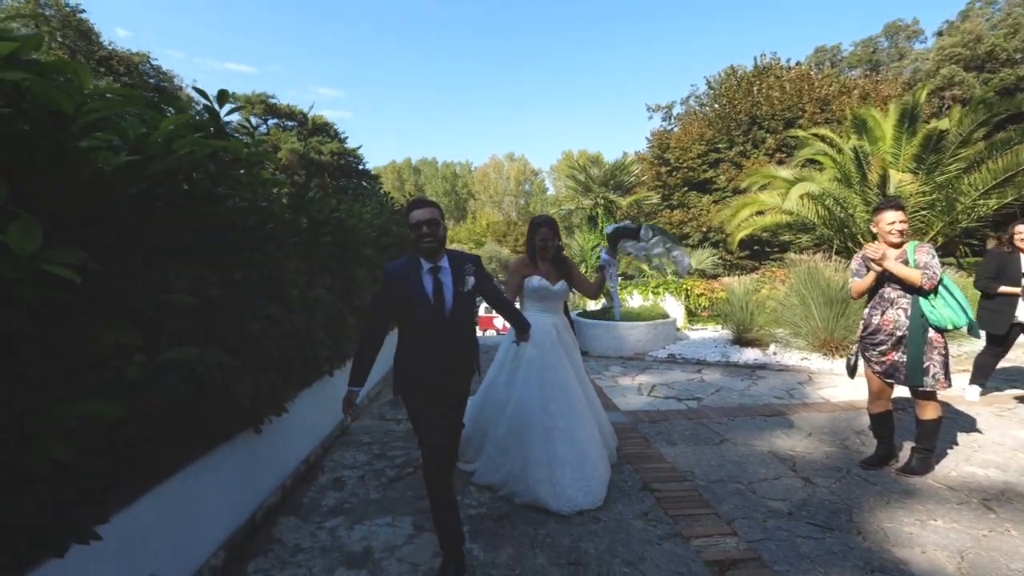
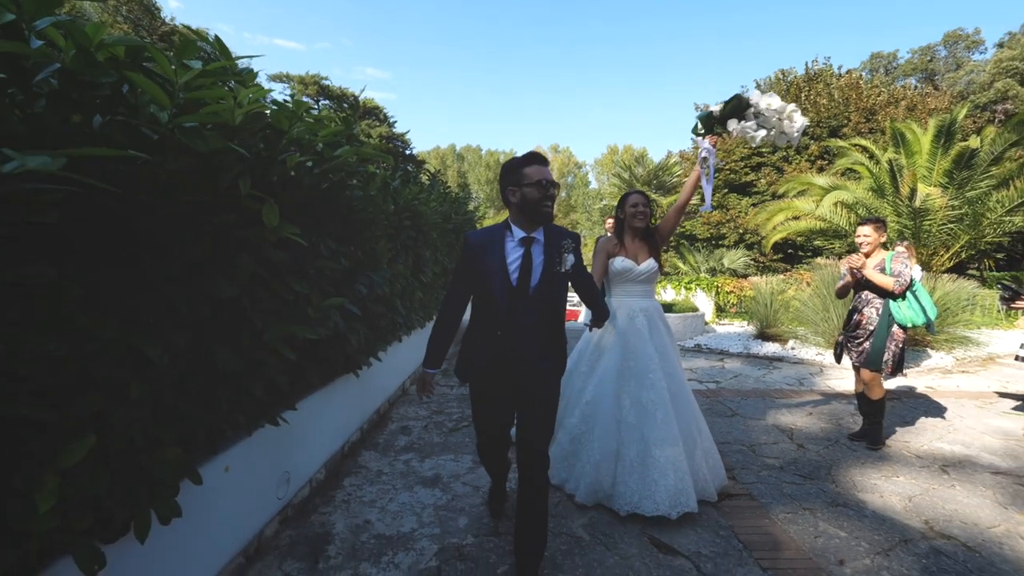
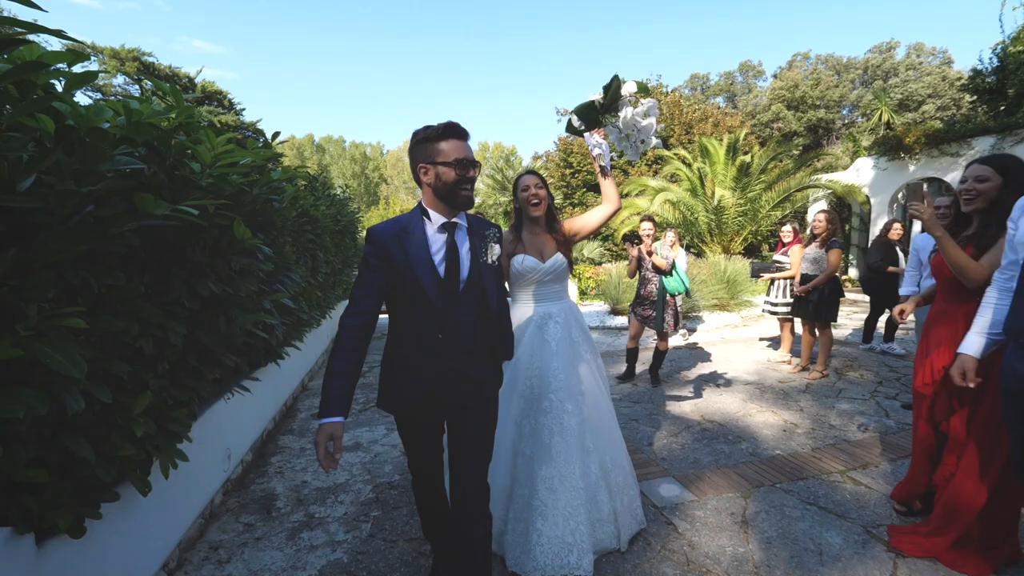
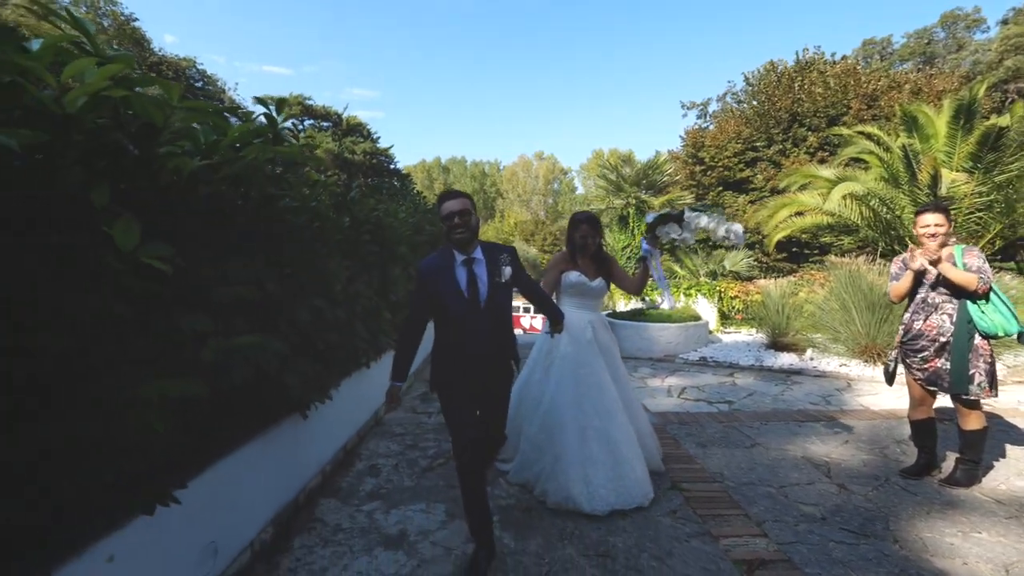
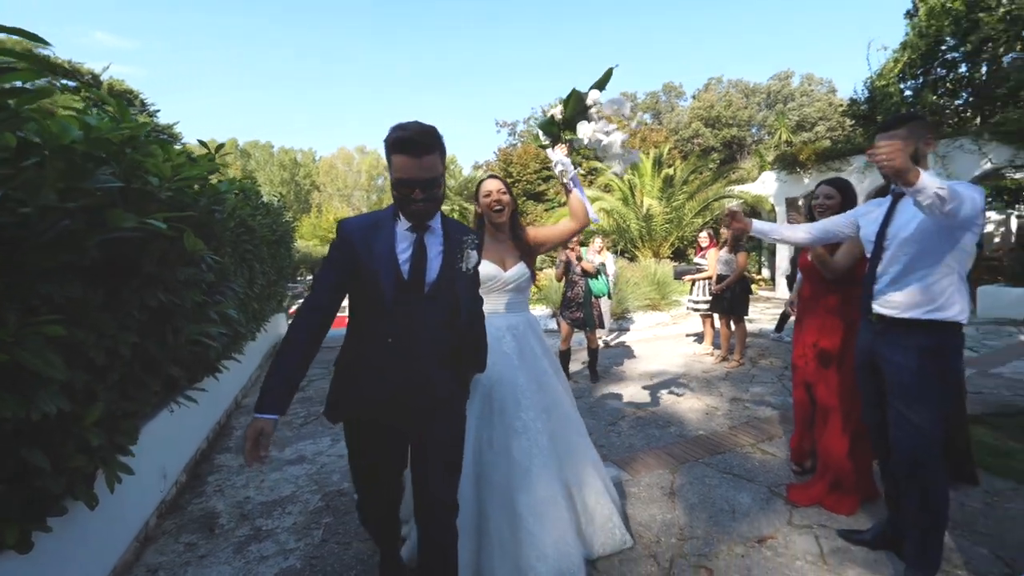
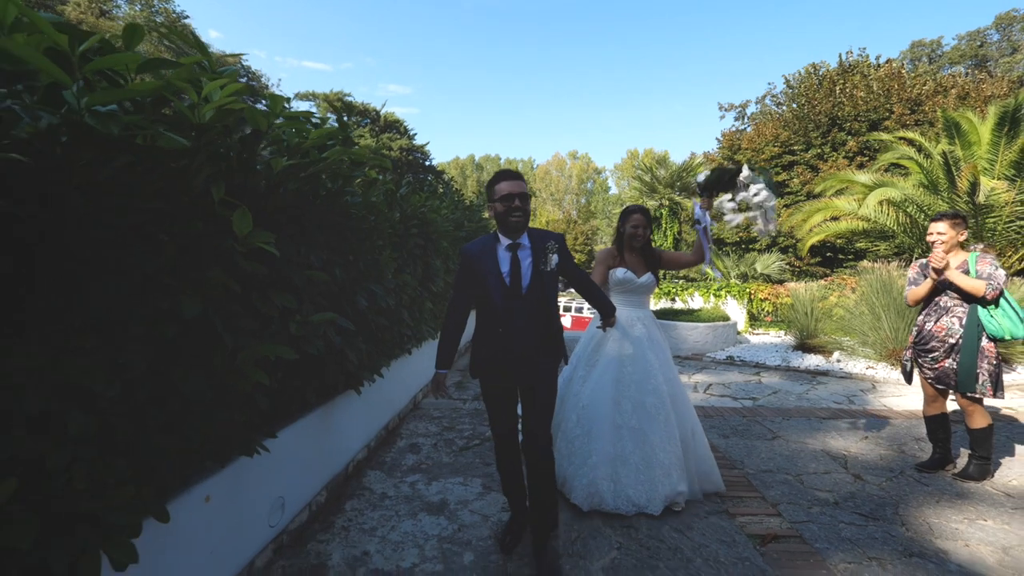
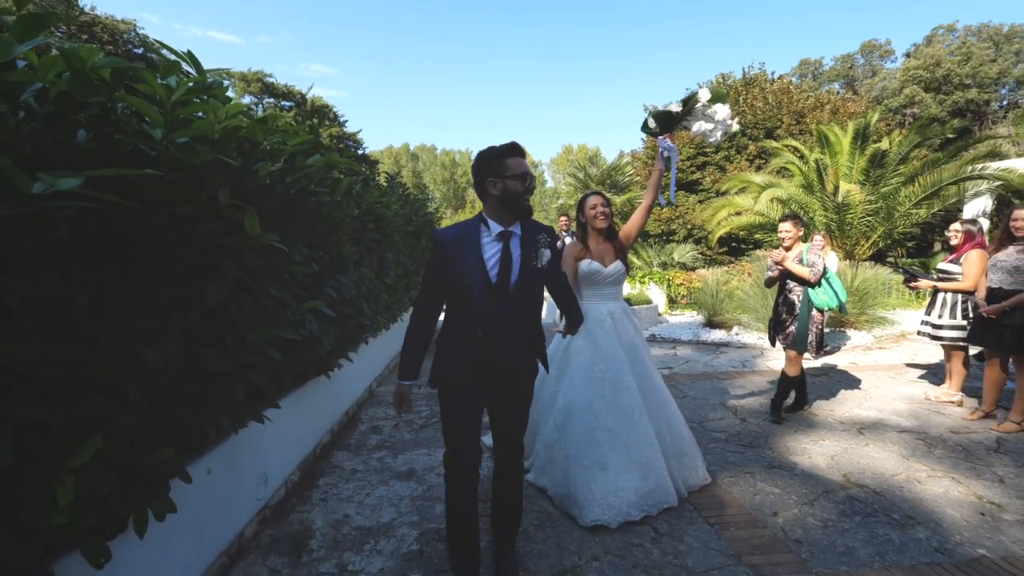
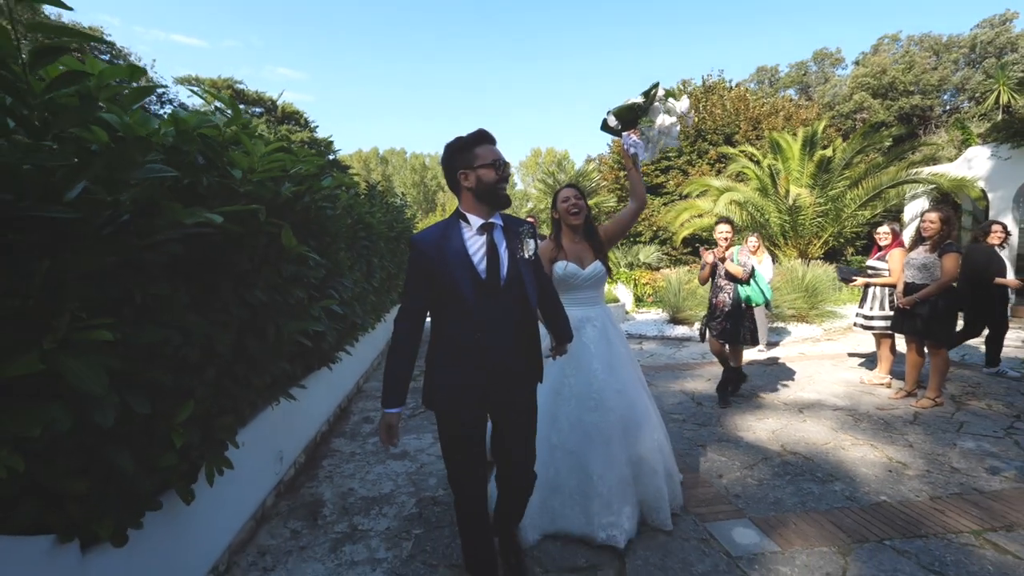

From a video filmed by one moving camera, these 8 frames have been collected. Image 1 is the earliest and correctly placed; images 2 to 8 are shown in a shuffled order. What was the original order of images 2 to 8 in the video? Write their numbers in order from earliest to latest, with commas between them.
4, 6, 2, 7, 8, 3, 5
